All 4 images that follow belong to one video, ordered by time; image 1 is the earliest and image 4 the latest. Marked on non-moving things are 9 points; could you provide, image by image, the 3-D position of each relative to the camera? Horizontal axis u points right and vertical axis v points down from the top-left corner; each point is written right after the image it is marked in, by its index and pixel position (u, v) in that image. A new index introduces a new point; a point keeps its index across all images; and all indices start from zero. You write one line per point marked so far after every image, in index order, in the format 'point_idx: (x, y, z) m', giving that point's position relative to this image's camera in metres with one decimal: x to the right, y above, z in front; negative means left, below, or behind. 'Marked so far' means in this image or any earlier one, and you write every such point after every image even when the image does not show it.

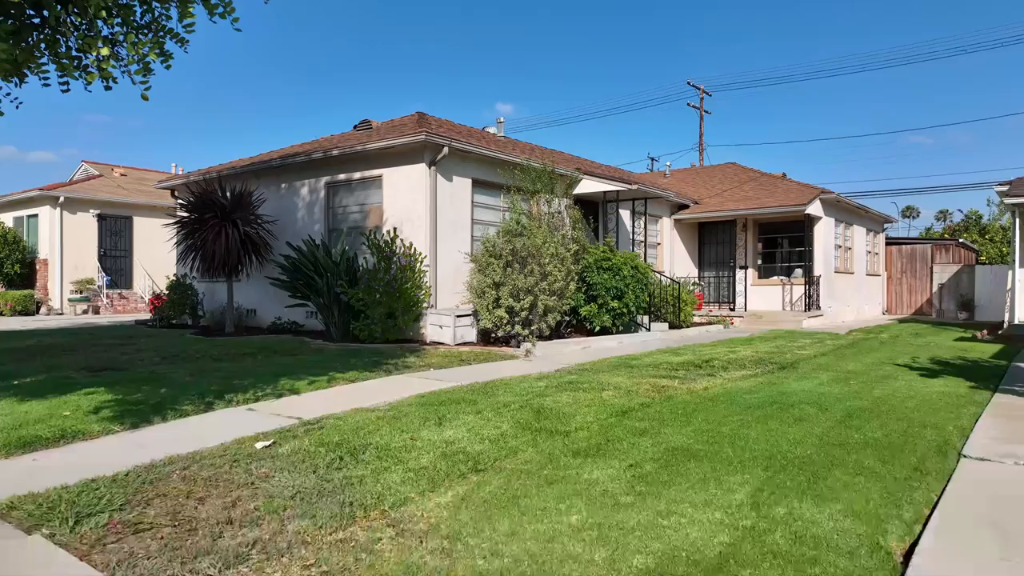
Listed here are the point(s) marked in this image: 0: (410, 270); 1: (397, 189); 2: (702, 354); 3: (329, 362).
0: (-1.3, +0.2, +13.6) m
1: (-1.6, +1.3, +14.1) m
2: (+2.4, -0.8, +13.2) m
3: (-2.2, -0.9, +12.8) m
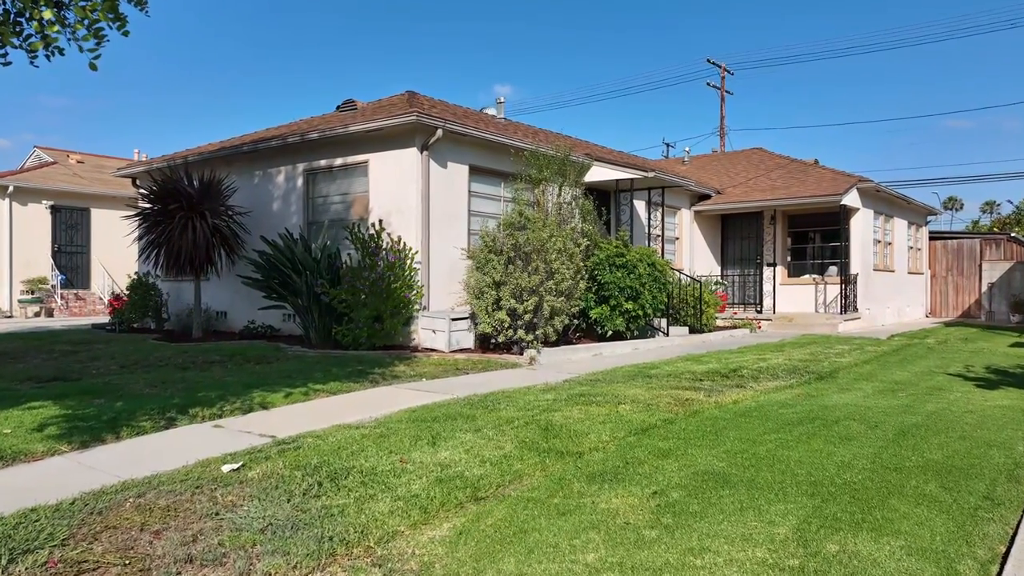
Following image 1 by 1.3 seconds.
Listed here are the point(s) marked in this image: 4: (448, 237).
0: (-1.3, +0.2, +12.1) m
1: (-1.6, +1.3, +12.6) m
2: (+2.4, -0.8, +11.7) m
3: (-2.2, -0.9, +11.3) m
4: (-0.8, +0.6, +12.7) m
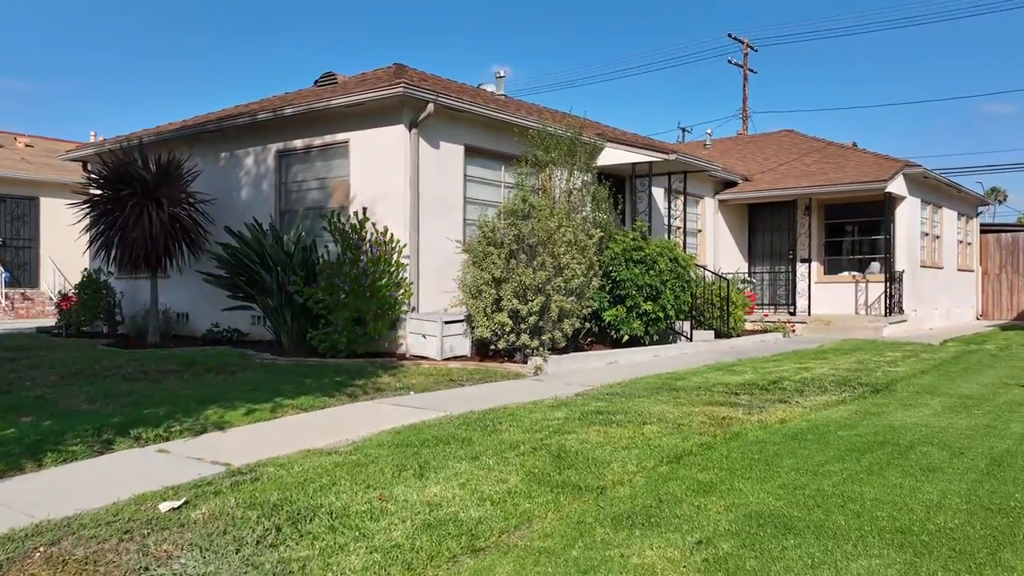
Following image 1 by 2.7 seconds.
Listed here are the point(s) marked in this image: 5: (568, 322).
0: (-1.3, +0.2, +10.5) m
1: (-1.5, +1.4, +11.0) m
2: (+2.4, -0.8, +10.1) m
3: (-2.2, -0.9, +9.7) m
4: (-0.8, +0.7, +11.1) m
5: (+0.5, -0.3, +10.3) m
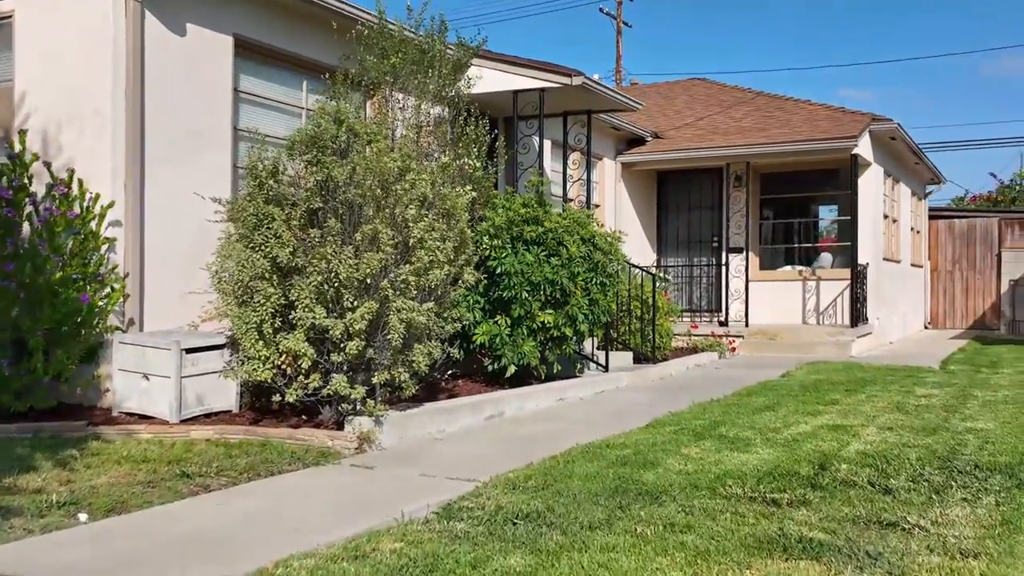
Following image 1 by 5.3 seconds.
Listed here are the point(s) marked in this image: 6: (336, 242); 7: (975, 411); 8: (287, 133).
0: (-2.3, +0.3, +5.5) m
1: (-2.7, +1.4, +6.0) m
2: (+1.4, -0.7, +5.7) m
3: (-3.0, -0.8, +4.5) m
4: (-1.9, +0.7, +6.2) m
5: (-0.5, -0.3, +5.6) m
6: (-0.9, +0.2, +5.2) m
7: (+2.8, -0.7, +6.3) m
8: (-1.5, +1.0, +7.1) m
